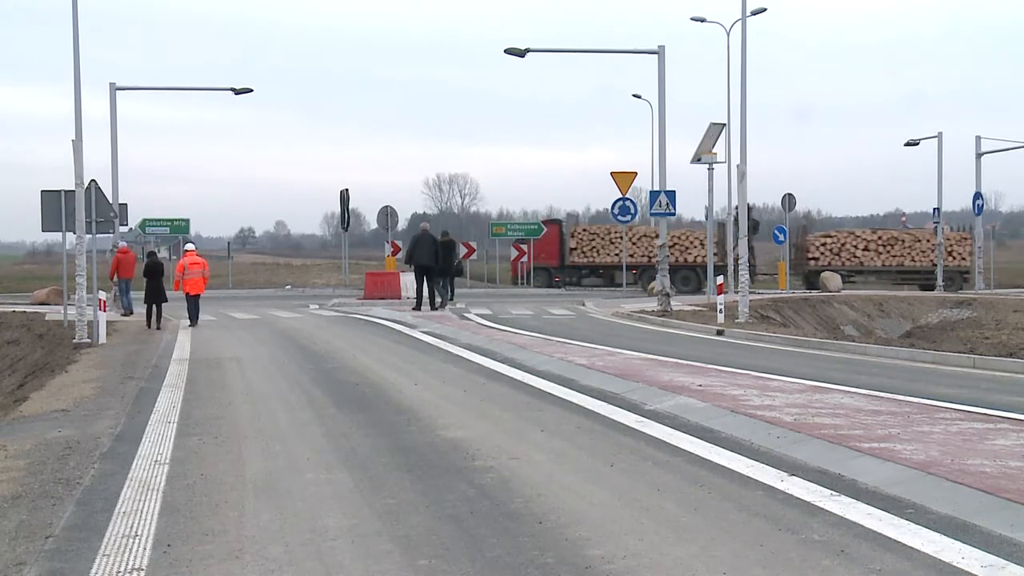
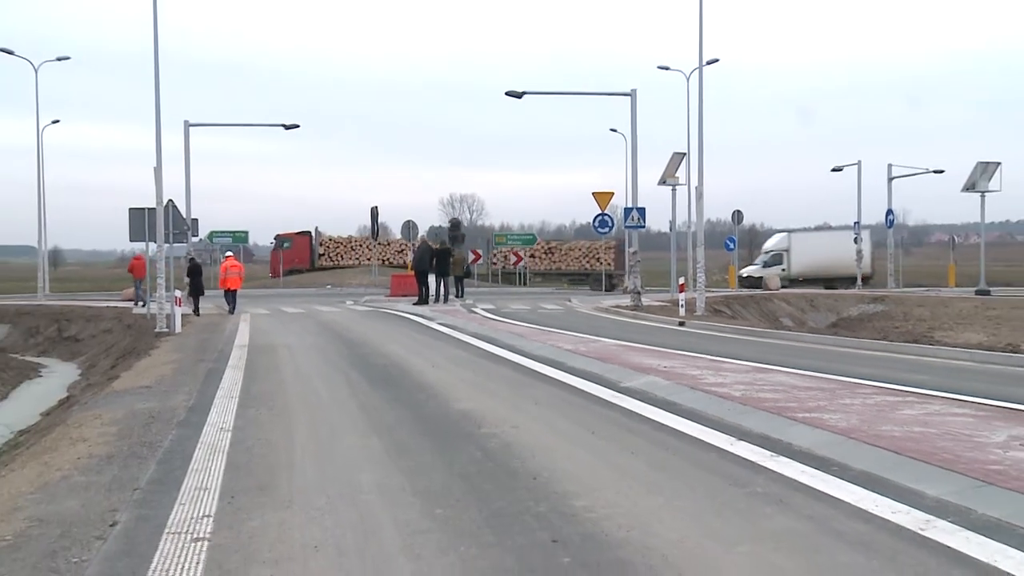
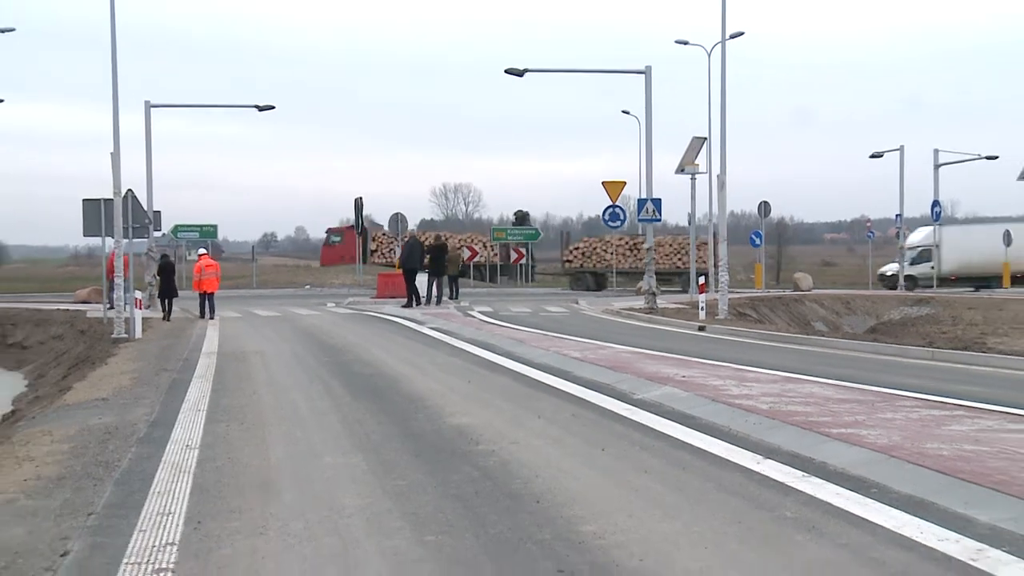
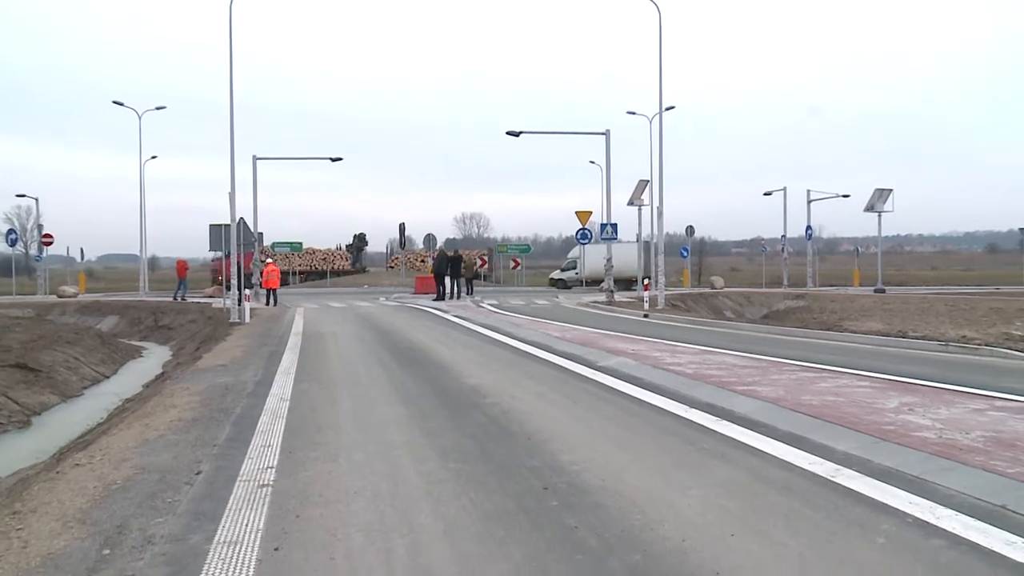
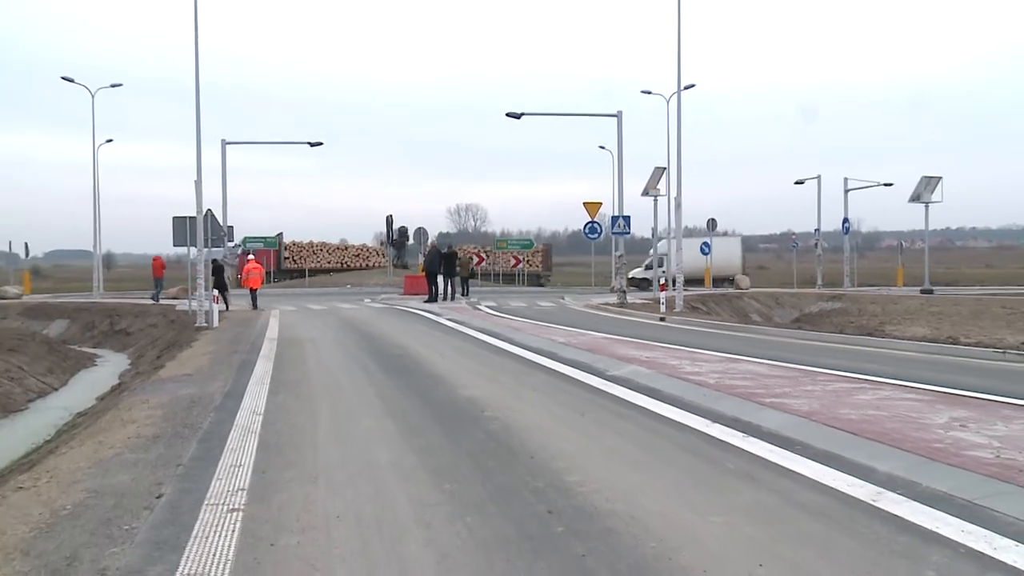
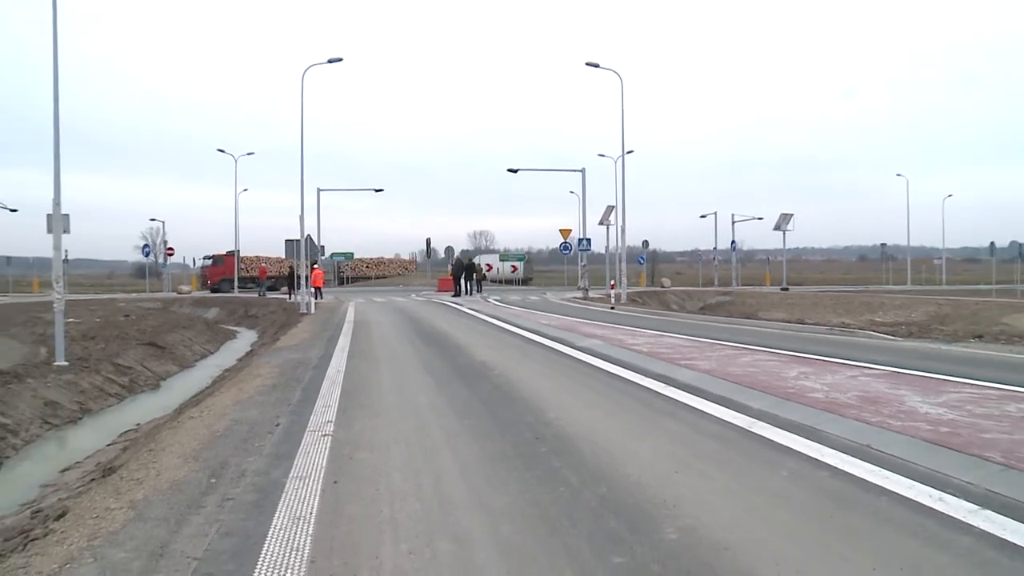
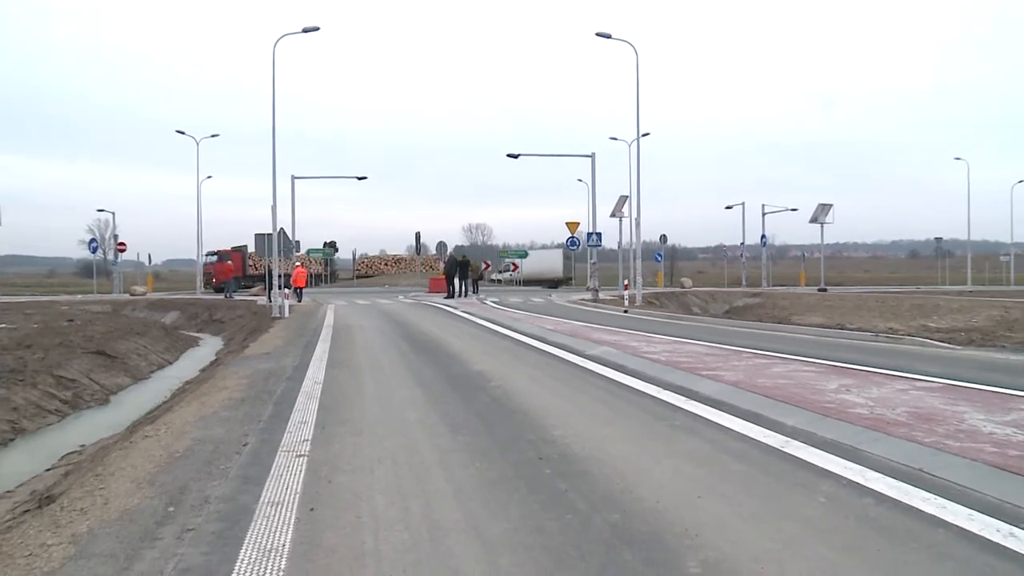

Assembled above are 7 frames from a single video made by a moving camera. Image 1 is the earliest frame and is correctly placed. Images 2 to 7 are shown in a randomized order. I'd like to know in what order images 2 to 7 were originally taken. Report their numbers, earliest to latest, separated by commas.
3, 2, 5, 4, 7, 6
